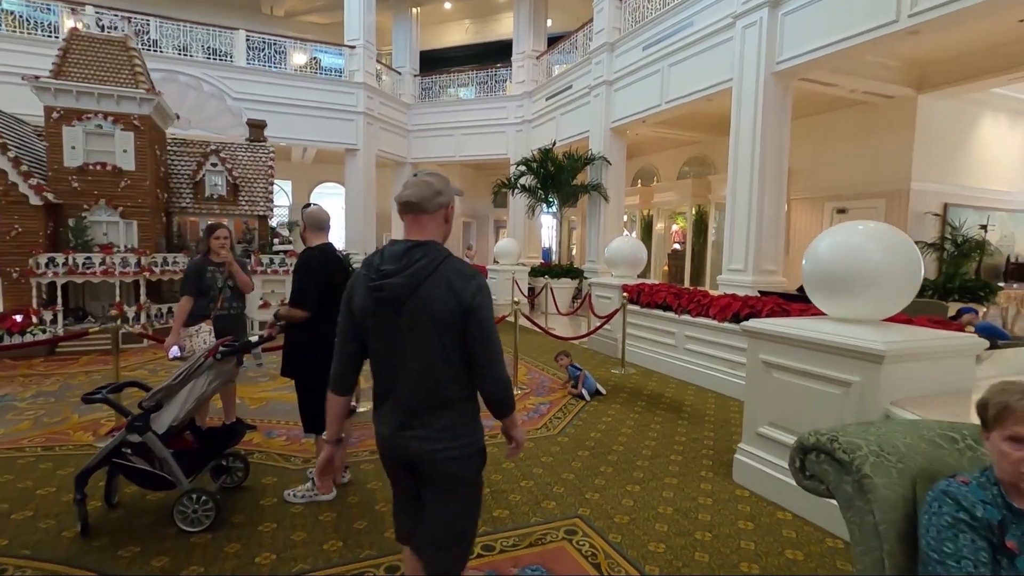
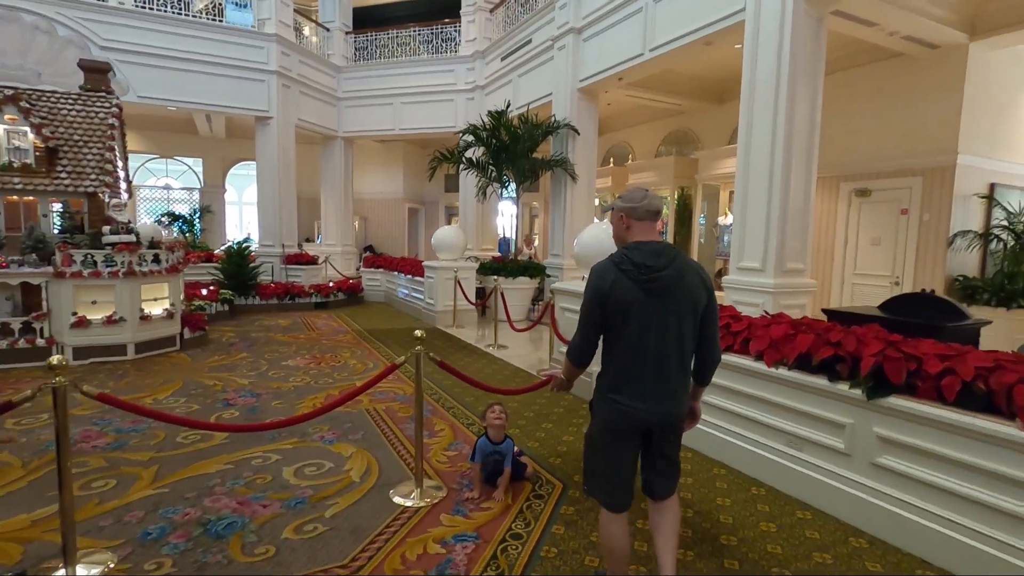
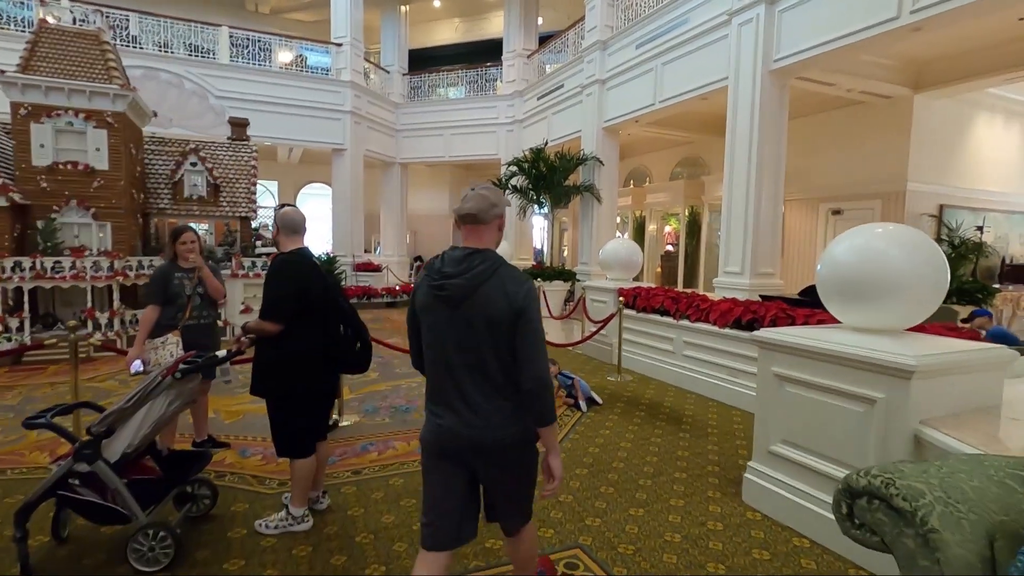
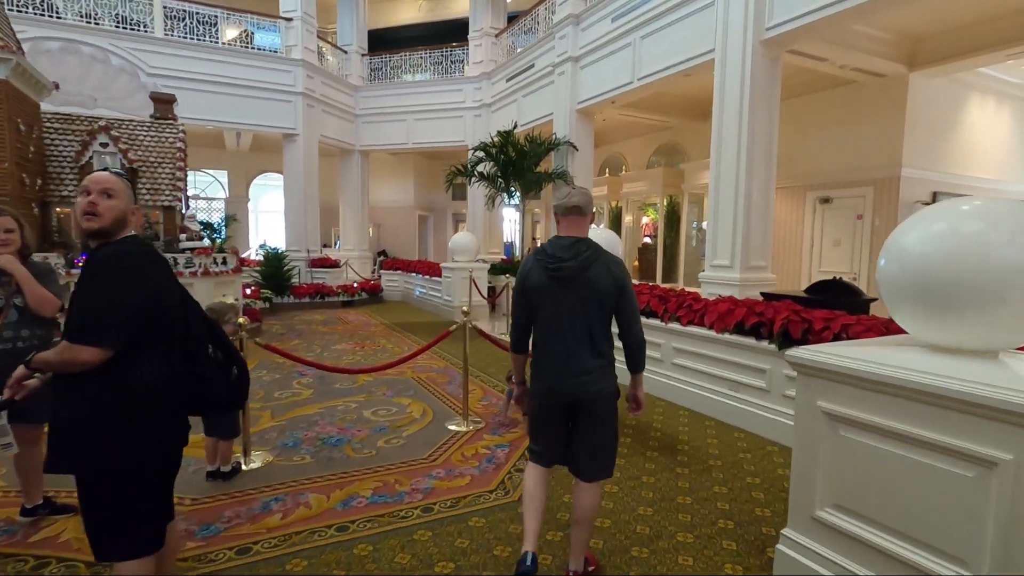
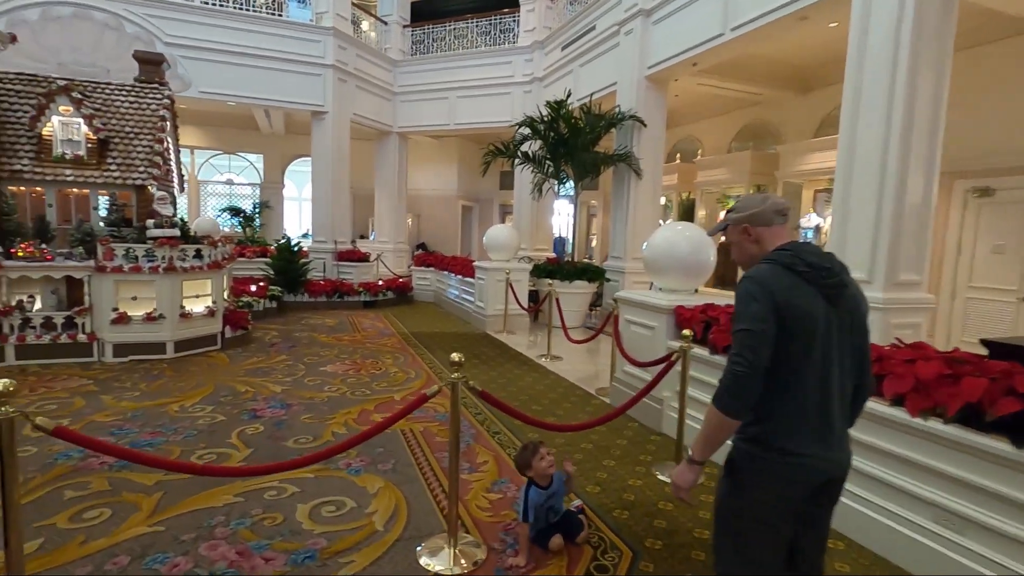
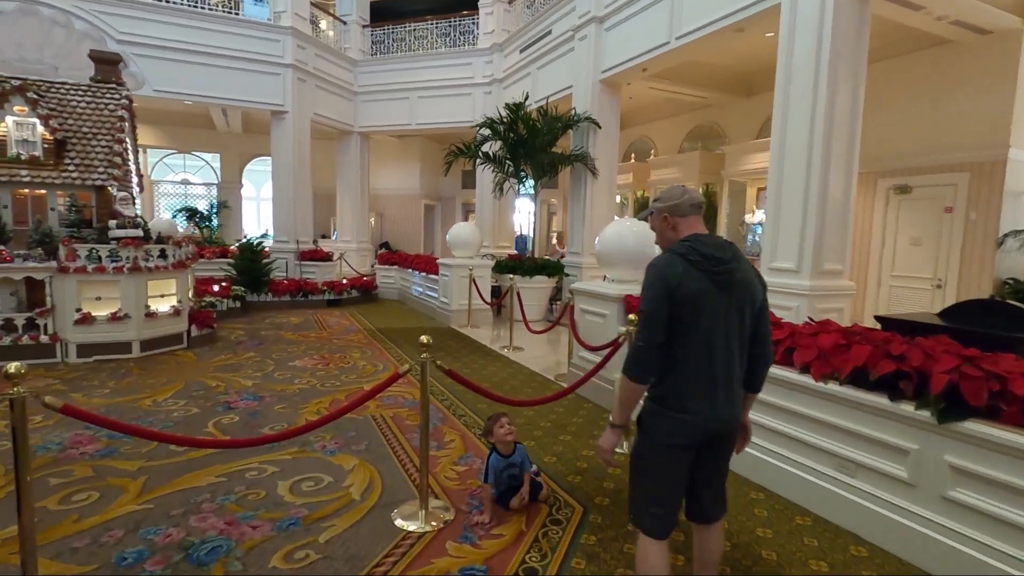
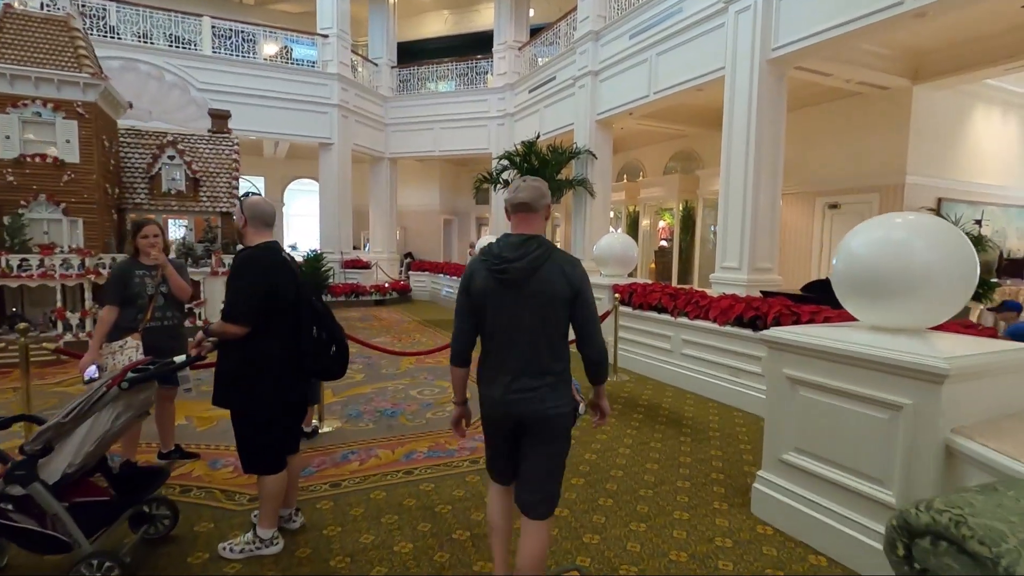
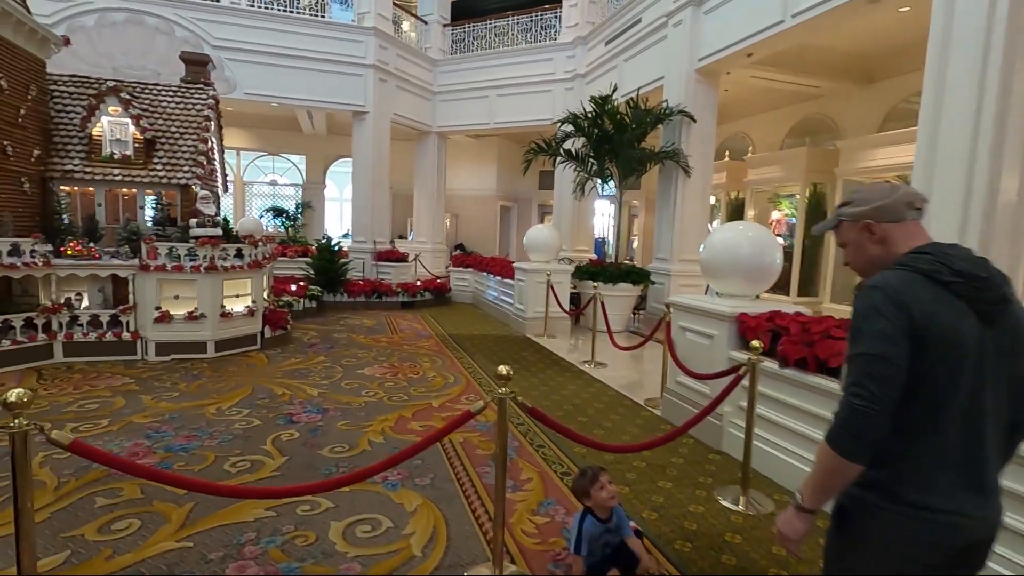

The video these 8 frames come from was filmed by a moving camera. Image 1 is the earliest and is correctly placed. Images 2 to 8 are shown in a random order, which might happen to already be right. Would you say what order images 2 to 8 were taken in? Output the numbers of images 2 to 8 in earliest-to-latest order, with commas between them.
3, 7, 4, 2, 6, 5, 8
